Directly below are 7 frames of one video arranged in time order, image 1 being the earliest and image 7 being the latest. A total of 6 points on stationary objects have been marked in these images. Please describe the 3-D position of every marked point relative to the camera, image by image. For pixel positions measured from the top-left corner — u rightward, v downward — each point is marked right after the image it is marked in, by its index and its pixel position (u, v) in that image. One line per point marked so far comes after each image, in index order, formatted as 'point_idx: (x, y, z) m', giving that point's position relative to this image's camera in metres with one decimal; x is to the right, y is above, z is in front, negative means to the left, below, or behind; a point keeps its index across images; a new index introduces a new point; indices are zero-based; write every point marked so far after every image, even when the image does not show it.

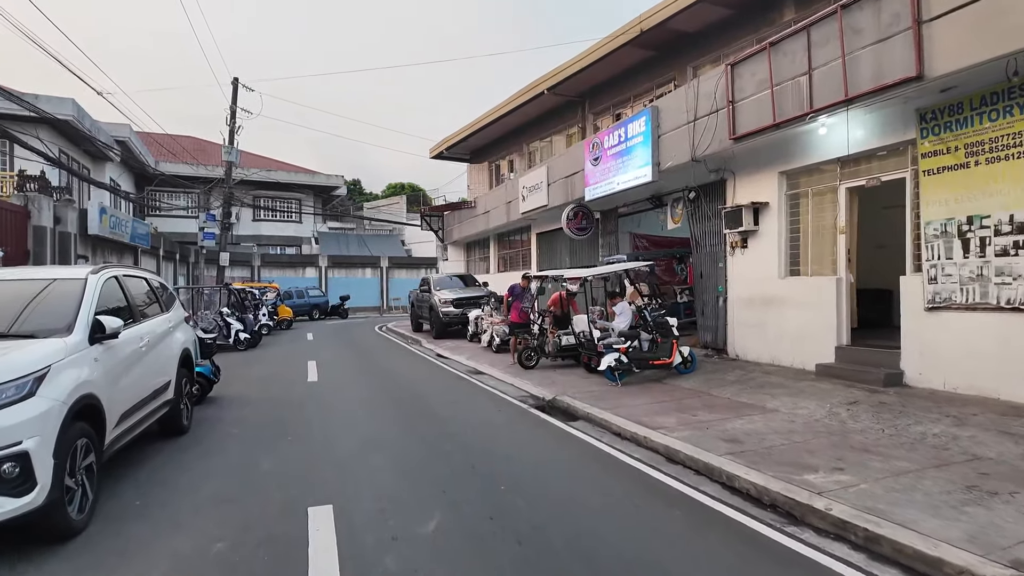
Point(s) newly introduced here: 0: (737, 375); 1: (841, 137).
0: (+3.7, -1.5, +10.0) m
1: (+5.0, +2.3, +9.3) m
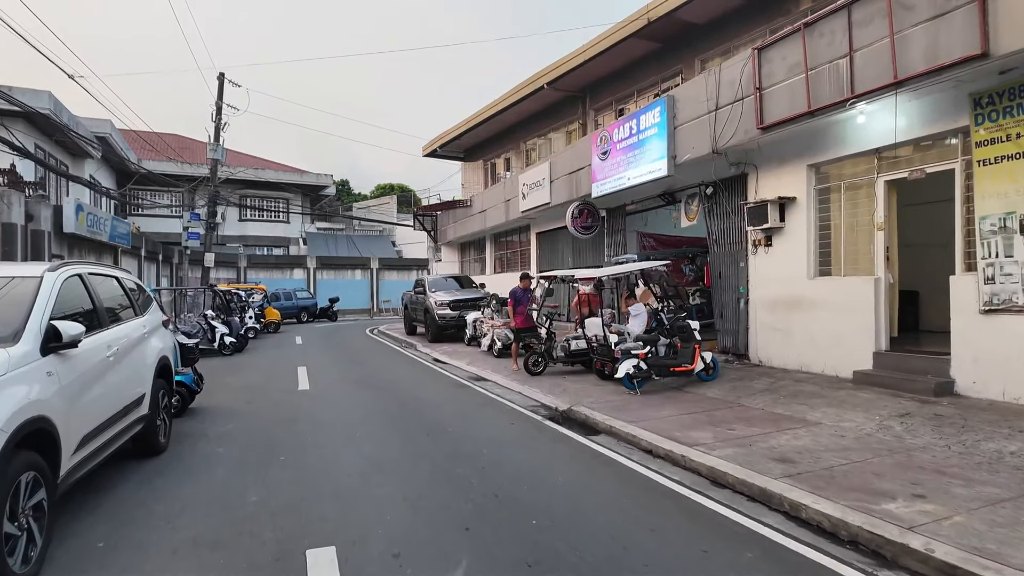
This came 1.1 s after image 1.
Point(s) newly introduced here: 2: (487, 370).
0: (+3.9, -1.5, +9.3) m
1: (+5.2, +2.3, +8.6) m
2: (-0.6, -1.8, +13.3) m
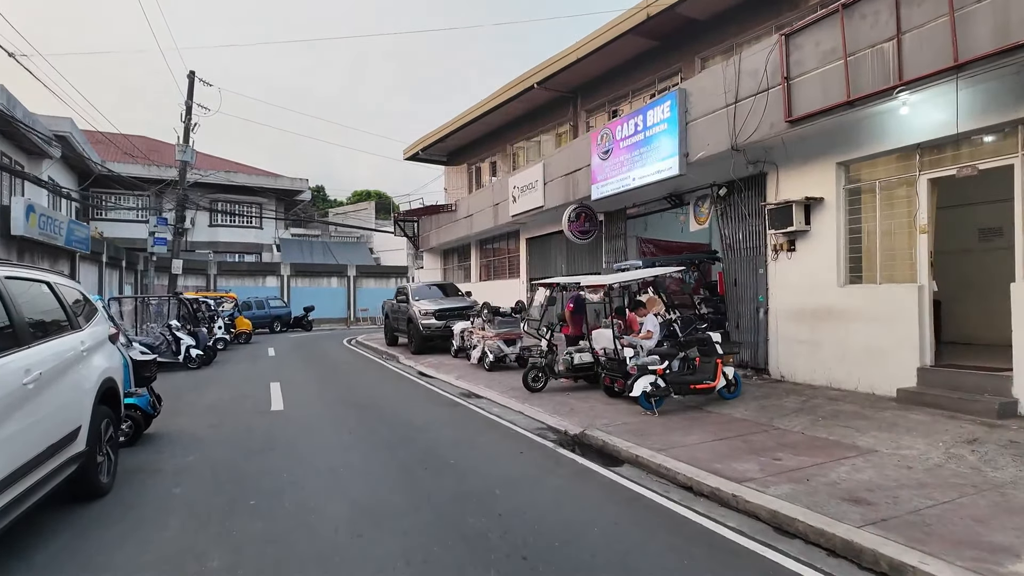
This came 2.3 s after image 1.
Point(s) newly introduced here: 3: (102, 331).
0: (+4.0, -1.6, +8.4) m
1: (+5.3, +2.2, +7.8) m
2: (-0.7, -2.0, +12.2) m
3: (-4.1, -0.4, +6.1) m
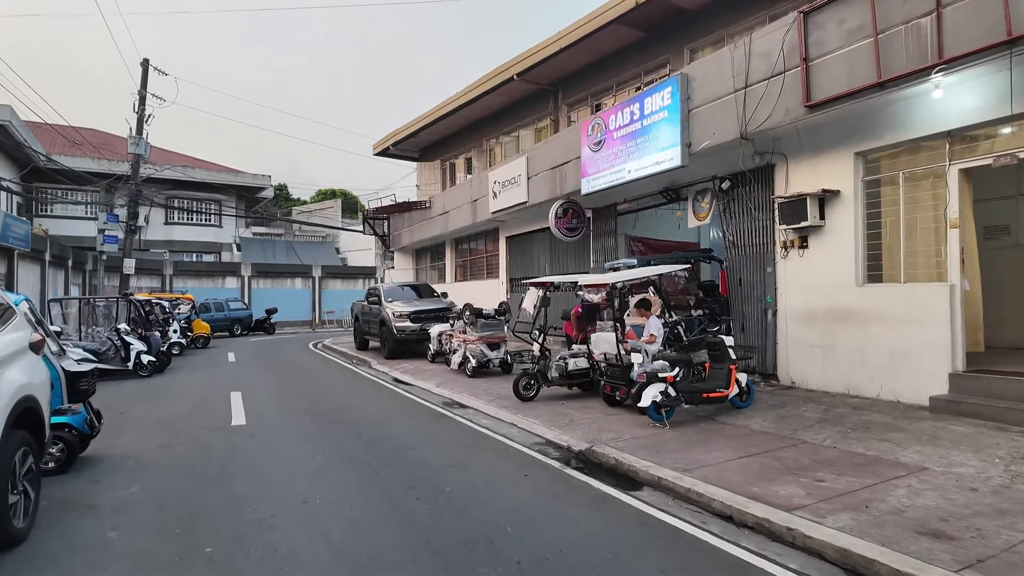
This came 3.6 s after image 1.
0: (+3.9, -1.6, +7.7) m
1: (+5.3, +2.2, +7.2) m
2: (-0.9, -2.0, +11.3) m
3: (-4.0, -0.4, +5.0) m
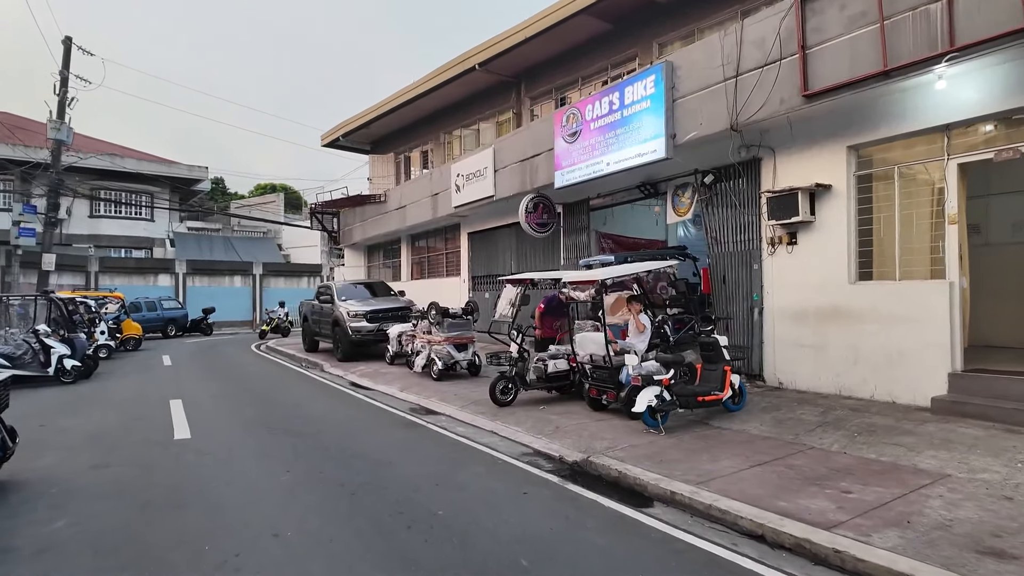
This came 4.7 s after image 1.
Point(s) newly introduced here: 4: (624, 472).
0: (+3.7, -1.5, +7.4) m
1: (+5.1, +2.2, +7.0) m
2: (-1.4, -1.9, +10.5) m
3: (-4.0, -0.4, +4.0) m
4: (+1.1, -1.8, +5.9) m
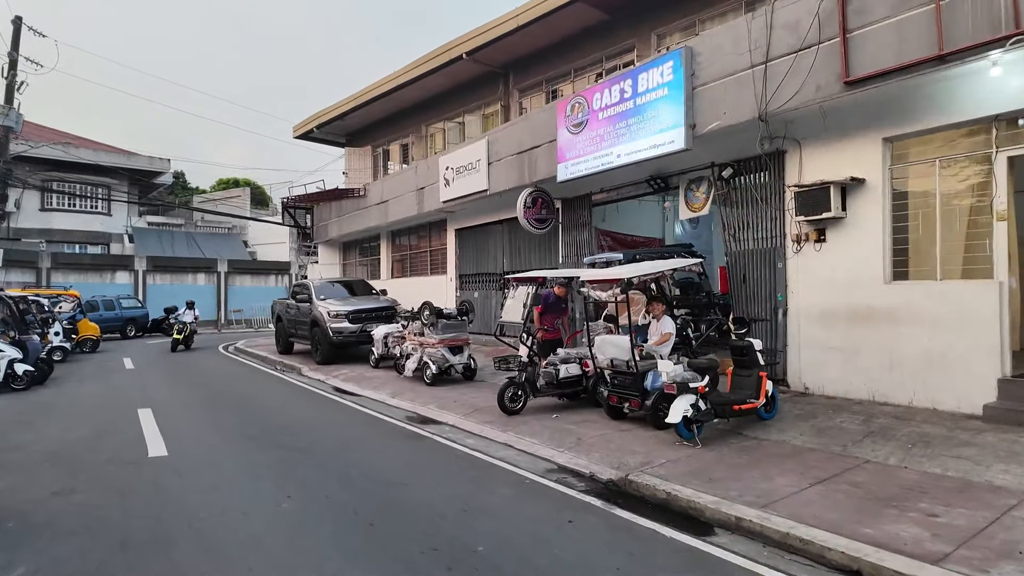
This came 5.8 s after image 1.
0: (+4.0, -1.5, +6.9) m
1: (+5.4, +2.2, +6.6) m
2: (-1.3, -1.9, +9.8) m
3: (-3.5, -0.3, +3.1) m
4: (+1.4, -1.8, +5.3) m
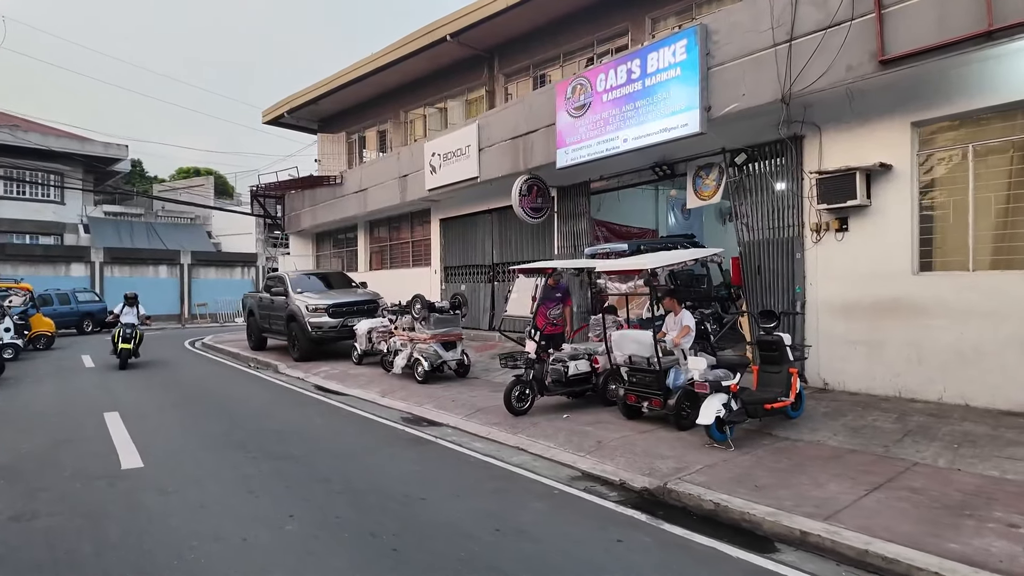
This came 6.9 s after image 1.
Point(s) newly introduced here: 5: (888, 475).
0: (+4.1, -1.4, +6.6) m
1: (+5.6, +2.3, +6.3) m
2: (-1.3, -1.8, +9.1) m
3: (-3.1, -0.3, +2.3) m
4: (+1.7, -1.7, +4.8) m
5: (+3.3, -1.6, +5.3) m
